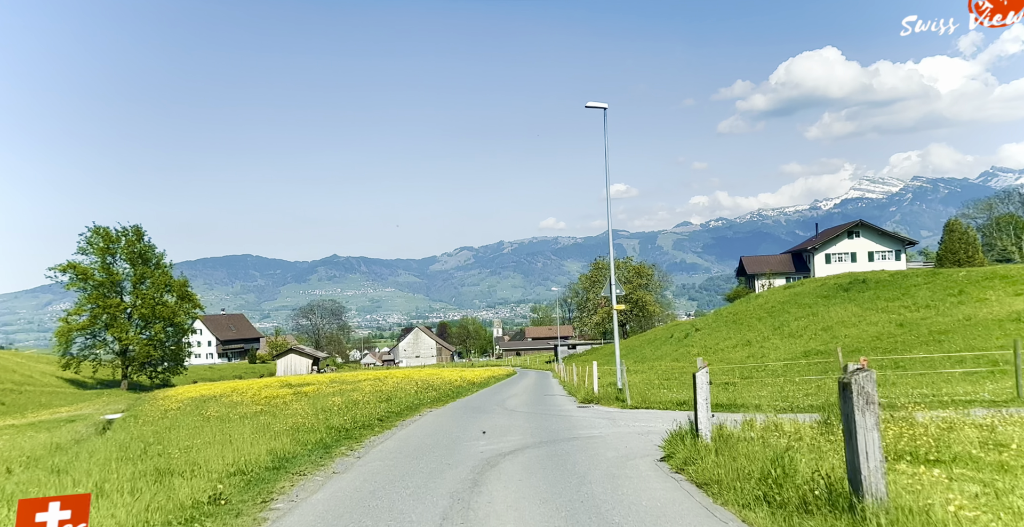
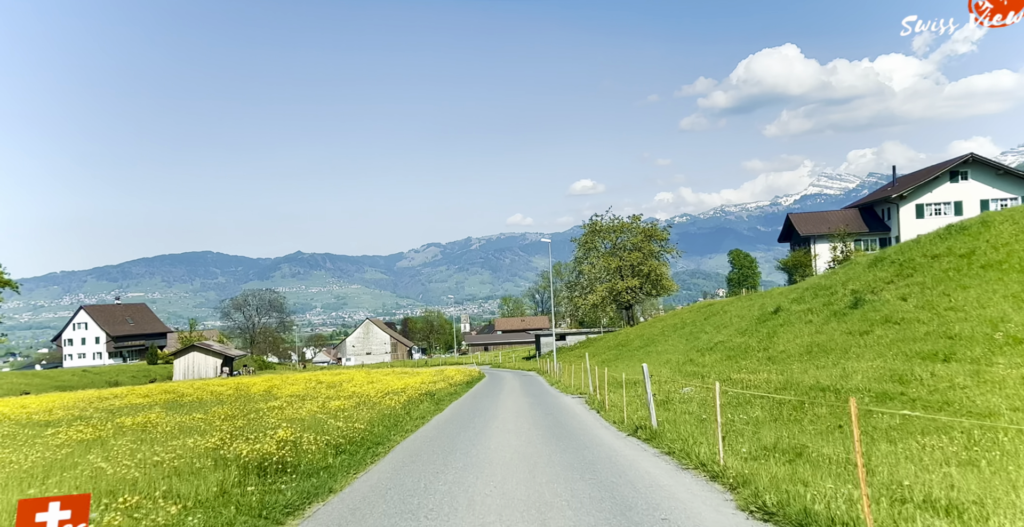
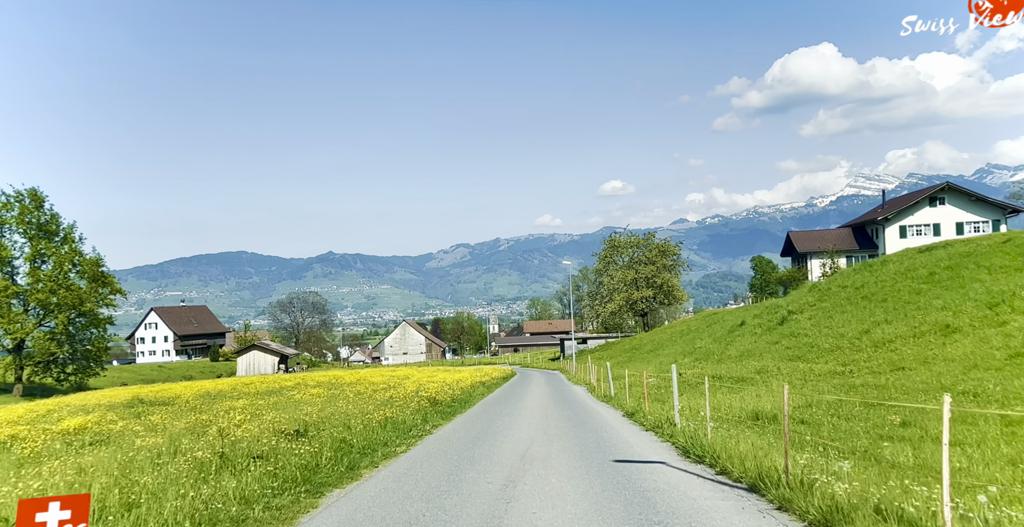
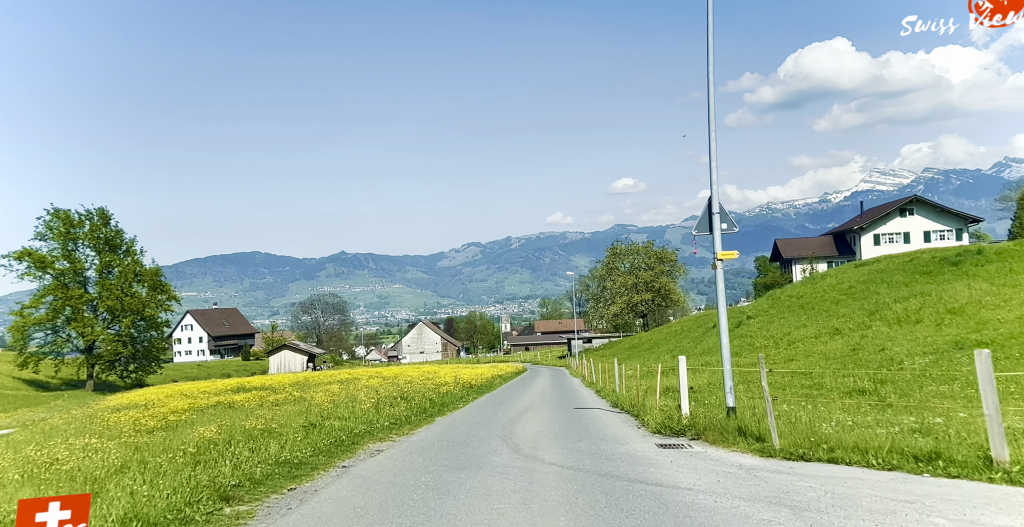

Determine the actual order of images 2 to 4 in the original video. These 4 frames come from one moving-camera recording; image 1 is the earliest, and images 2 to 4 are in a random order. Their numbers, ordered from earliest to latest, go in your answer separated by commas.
4, 3, 2
